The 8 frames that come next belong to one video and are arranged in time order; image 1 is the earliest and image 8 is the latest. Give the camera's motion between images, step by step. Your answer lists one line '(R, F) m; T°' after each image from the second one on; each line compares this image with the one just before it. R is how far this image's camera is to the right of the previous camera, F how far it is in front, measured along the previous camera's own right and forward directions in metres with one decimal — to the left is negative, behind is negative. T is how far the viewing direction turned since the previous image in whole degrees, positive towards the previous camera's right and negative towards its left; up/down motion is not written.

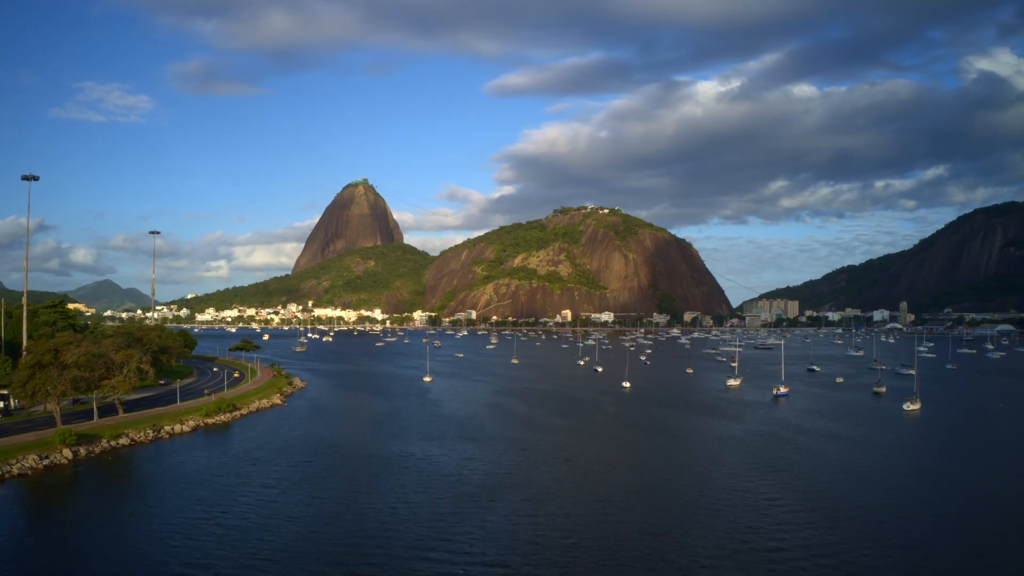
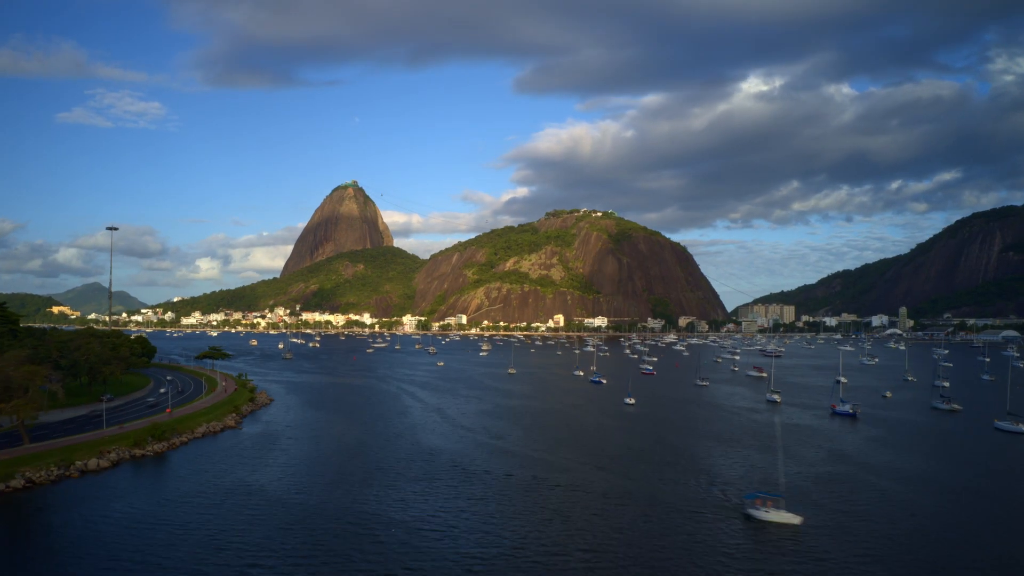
(-0.3, +5.0) m; +1°
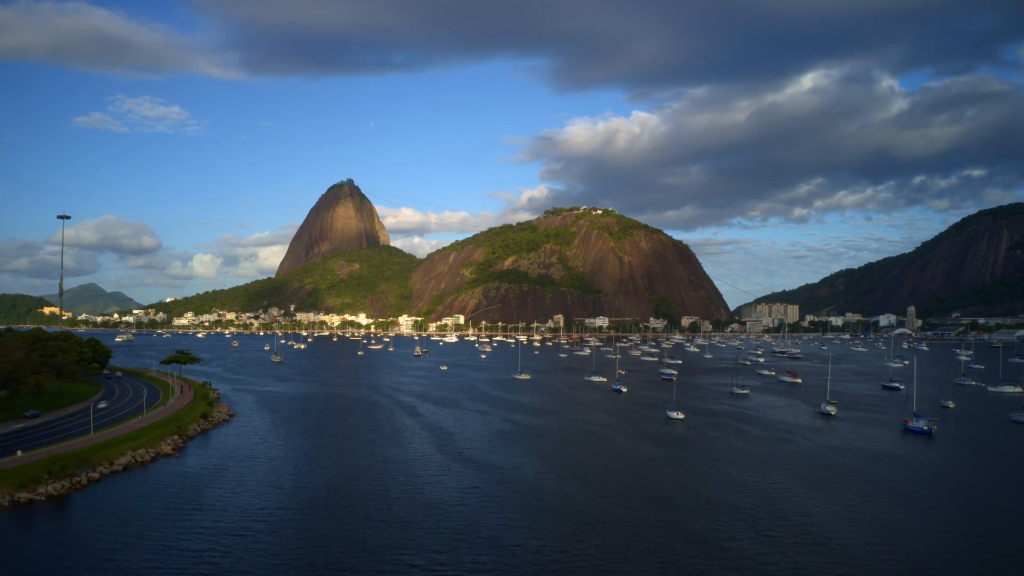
(-0.7, +5.3) m; 0°
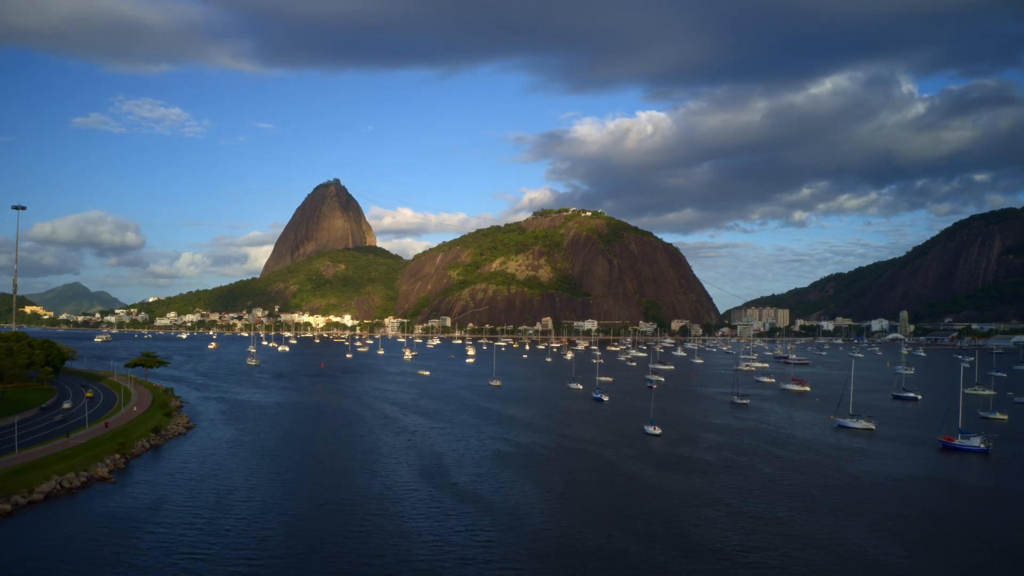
(-0.3, +3.4) m; +1°
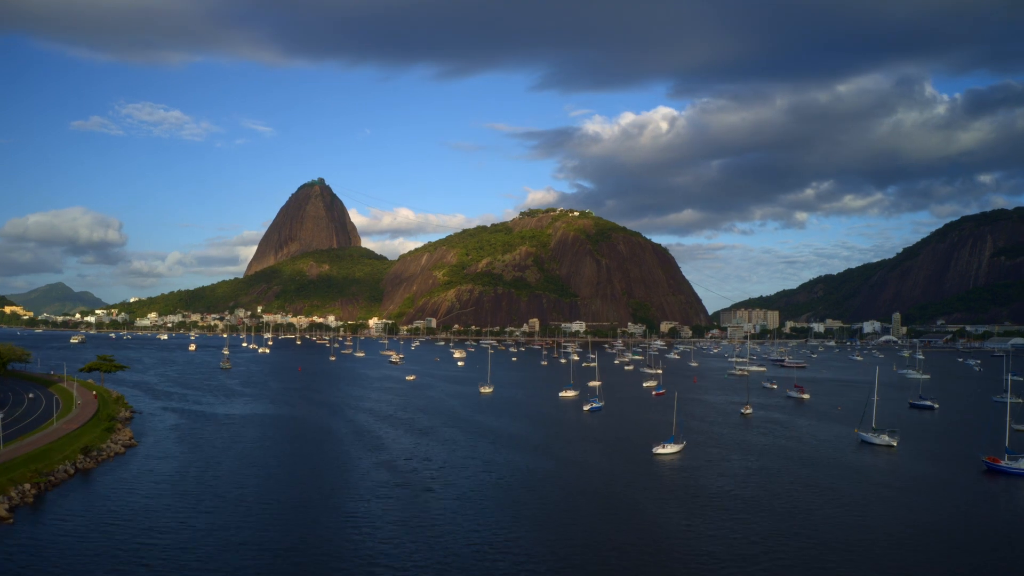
(-0.3, +4.2) m; +1°
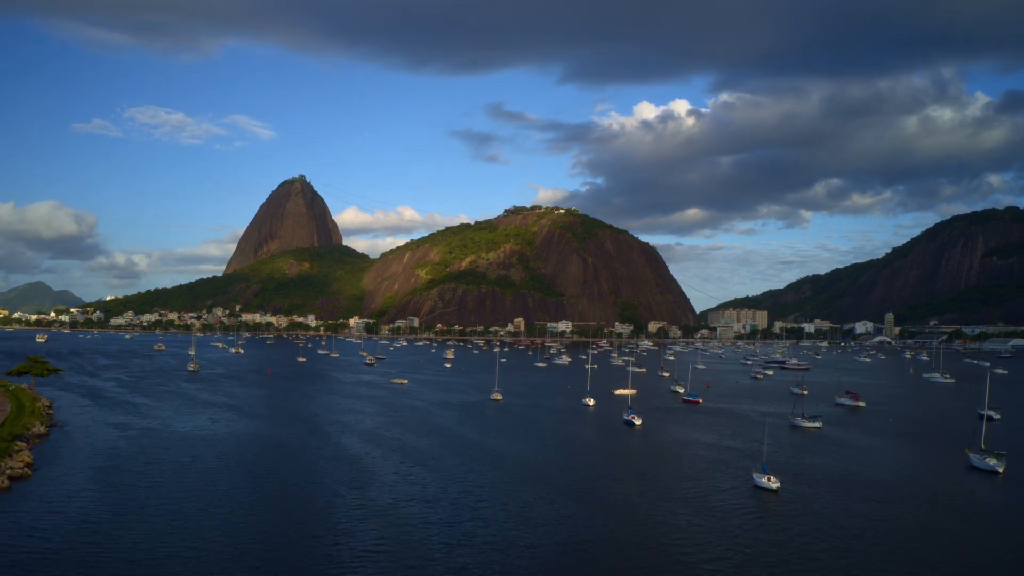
(-0.6, +5.8) m; +1°
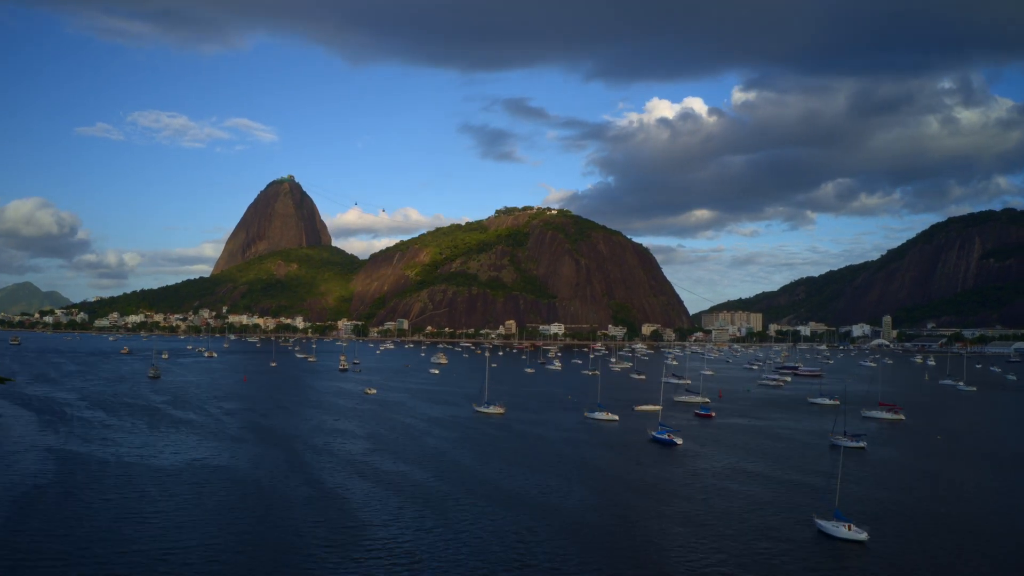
(-0.5, +3.8) m; +1°
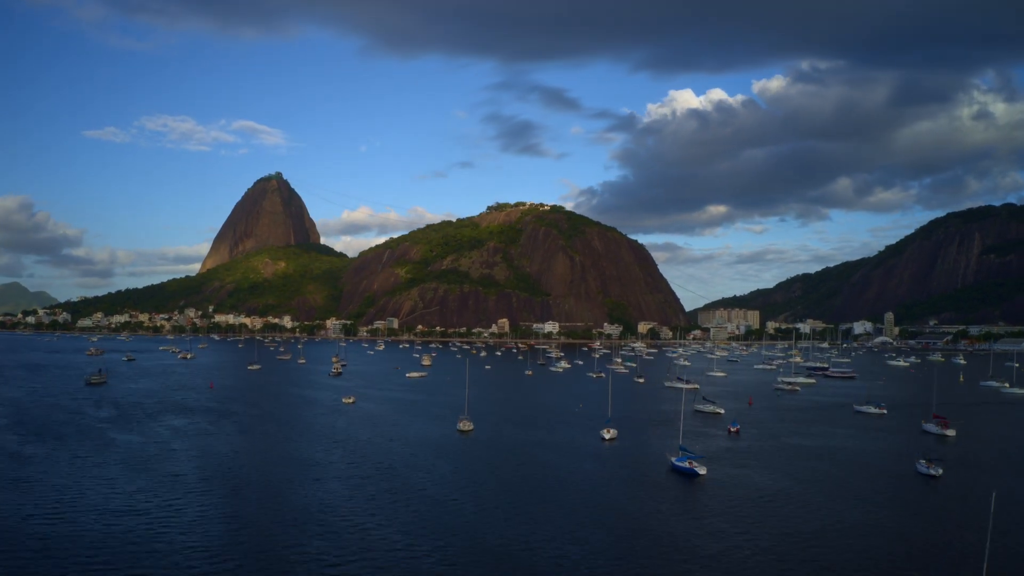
(-0.9, +5.1) m; +1°
